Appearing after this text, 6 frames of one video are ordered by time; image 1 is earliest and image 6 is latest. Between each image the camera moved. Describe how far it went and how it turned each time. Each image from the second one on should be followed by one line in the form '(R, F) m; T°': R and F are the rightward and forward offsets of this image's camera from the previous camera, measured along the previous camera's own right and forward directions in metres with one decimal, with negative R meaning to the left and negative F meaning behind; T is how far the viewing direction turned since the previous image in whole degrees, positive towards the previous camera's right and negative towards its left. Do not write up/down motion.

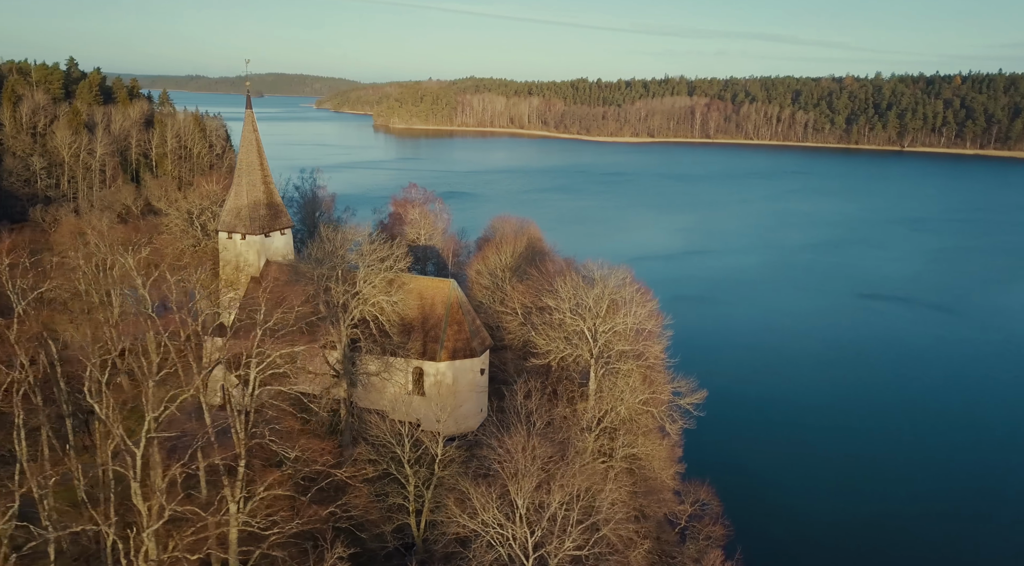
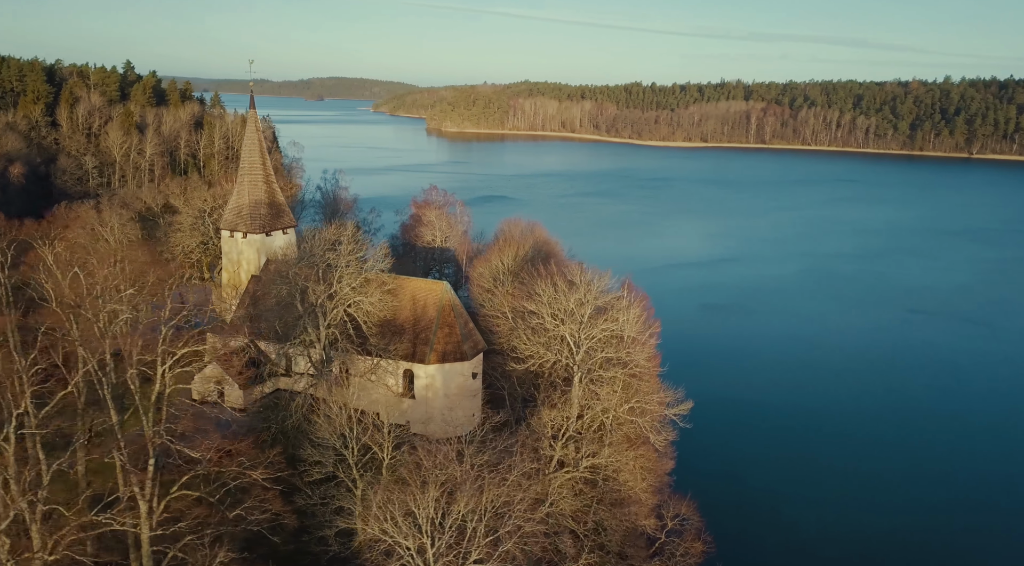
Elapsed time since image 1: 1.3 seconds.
(+2.3, +0.4) m; -4°
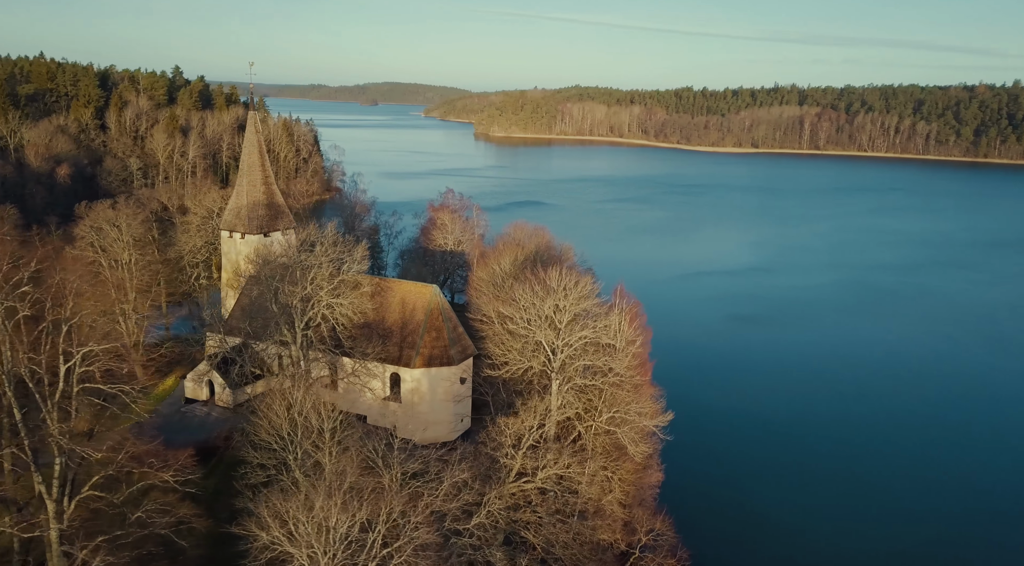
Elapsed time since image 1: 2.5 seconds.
(+2.3, +0.5) m; -4°
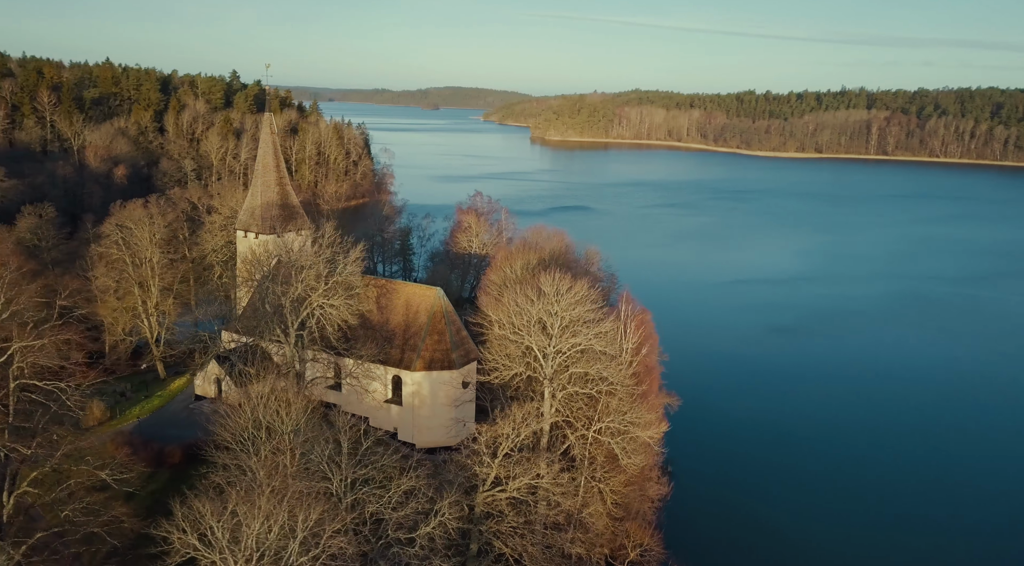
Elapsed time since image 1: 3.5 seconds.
(+2.0, +0.5) m; -5°
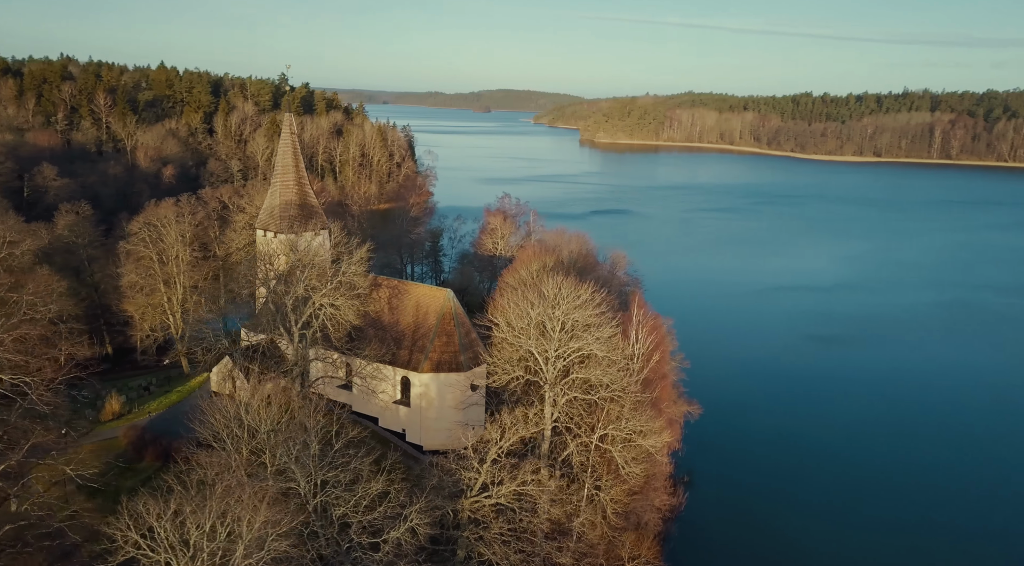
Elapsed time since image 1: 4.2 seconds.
(+1.5, +0.4) m; -4°
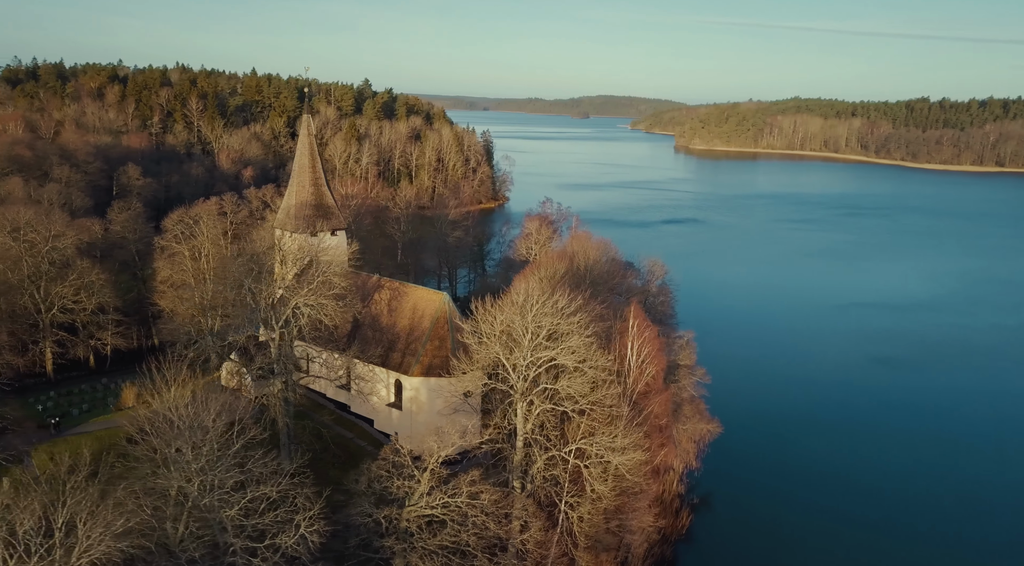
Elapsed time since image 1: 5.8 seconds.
(+3.7, +1.0) m; -8°
